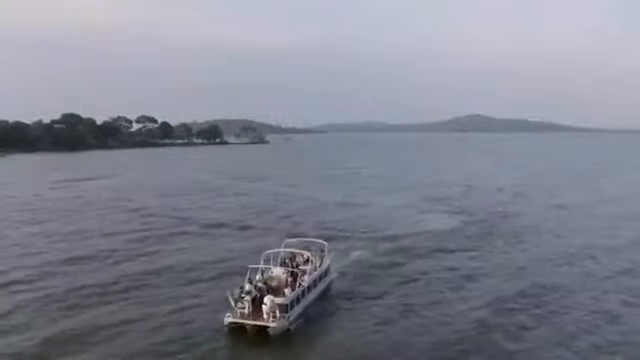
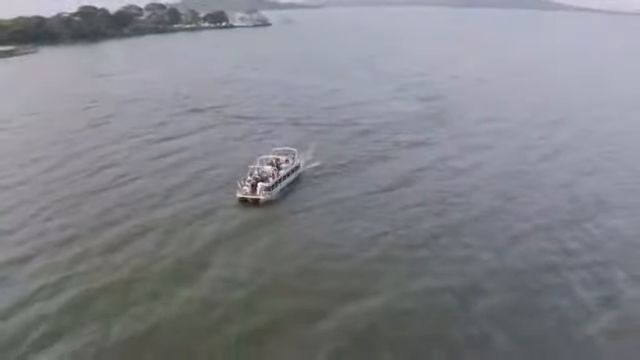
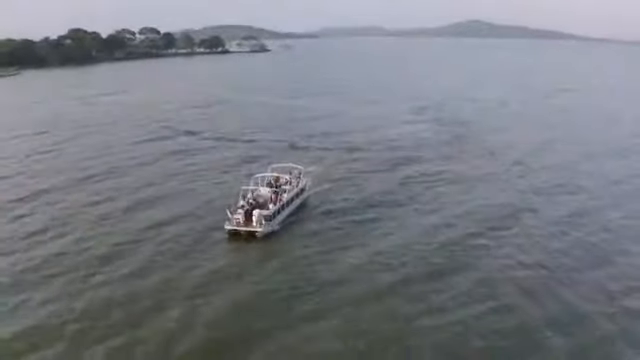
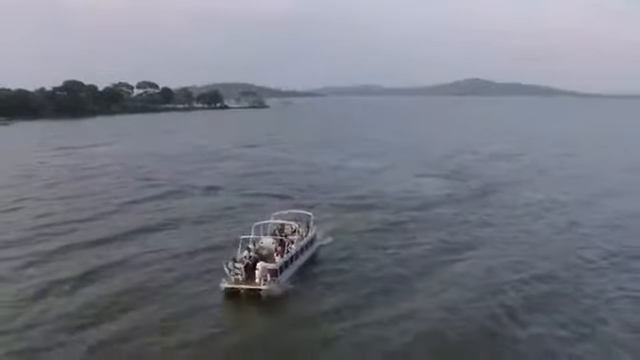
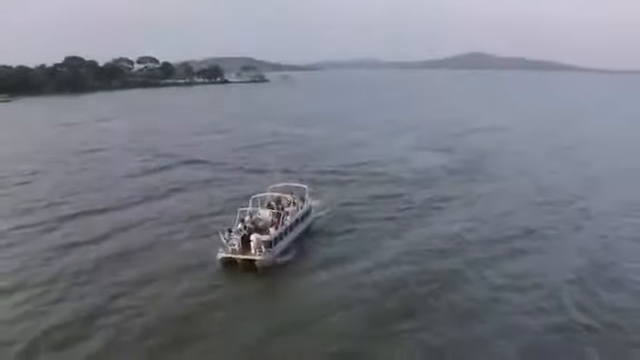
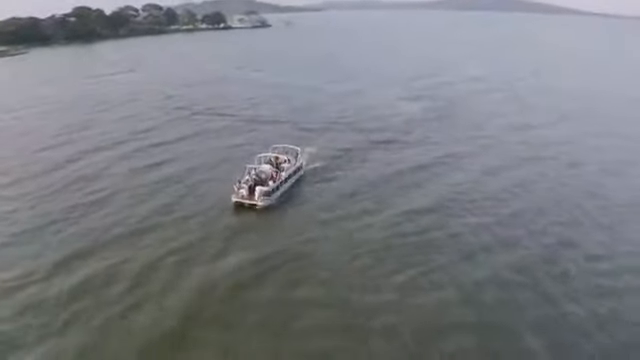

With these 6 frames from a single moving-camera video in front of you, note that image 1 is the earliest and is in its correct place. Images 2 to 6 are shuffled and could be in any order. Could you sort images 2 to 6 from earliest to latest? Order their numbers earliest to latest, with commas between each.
4, 5, 3, 6, 2
